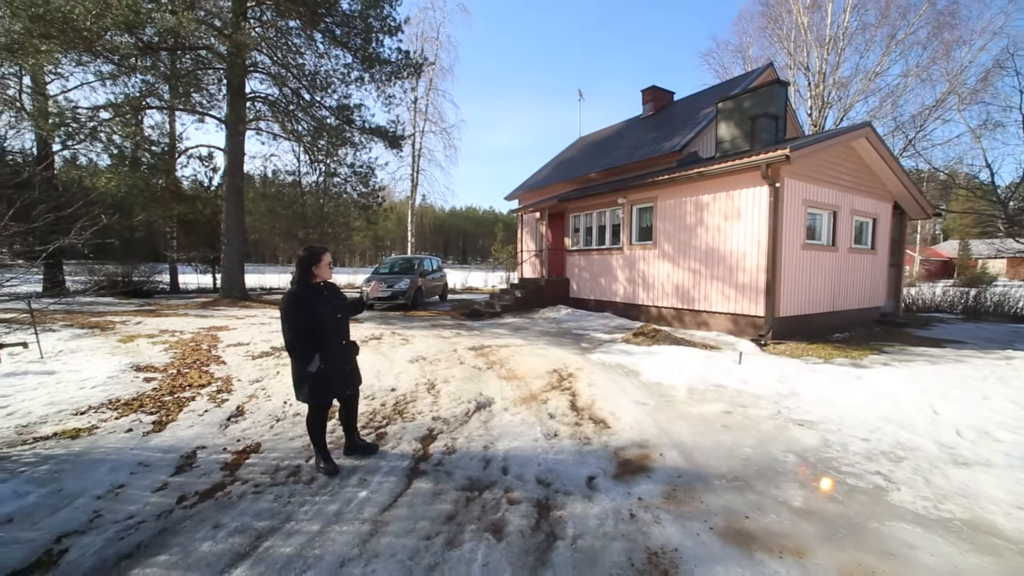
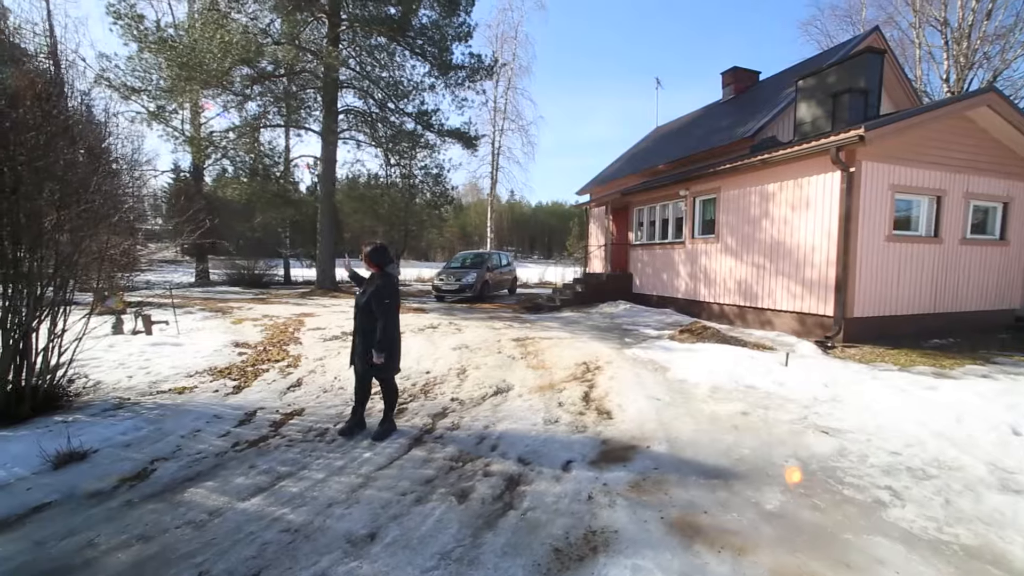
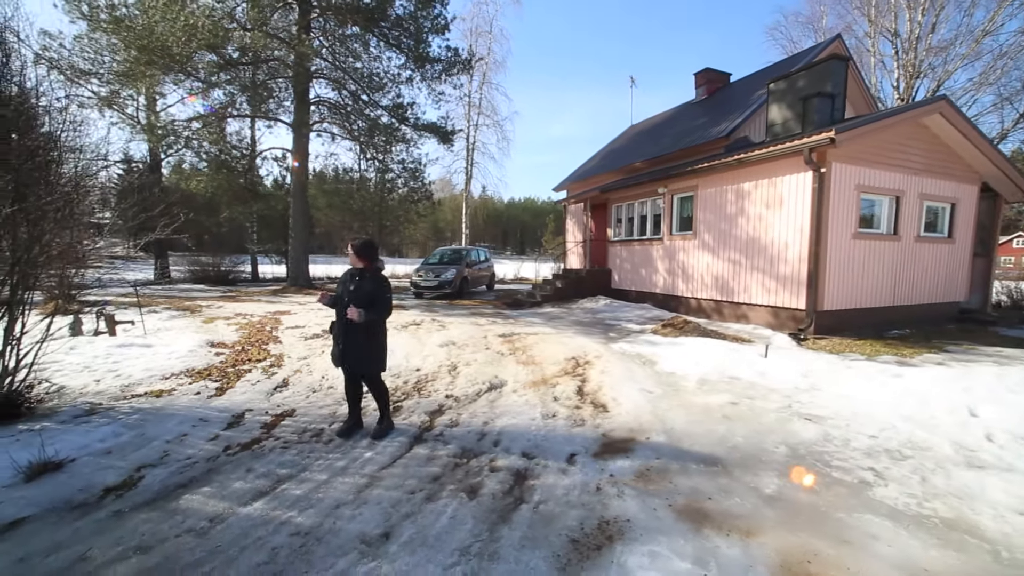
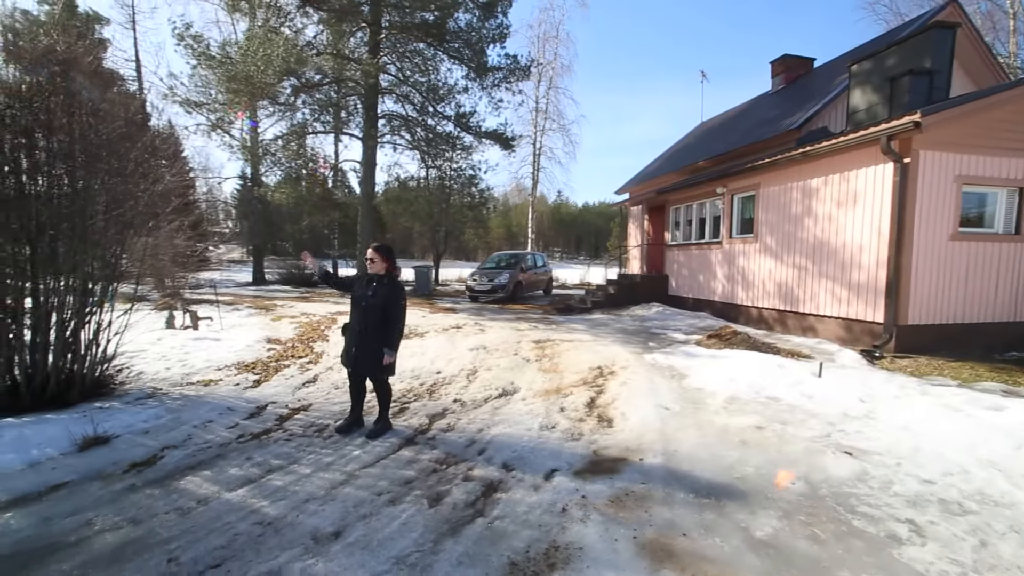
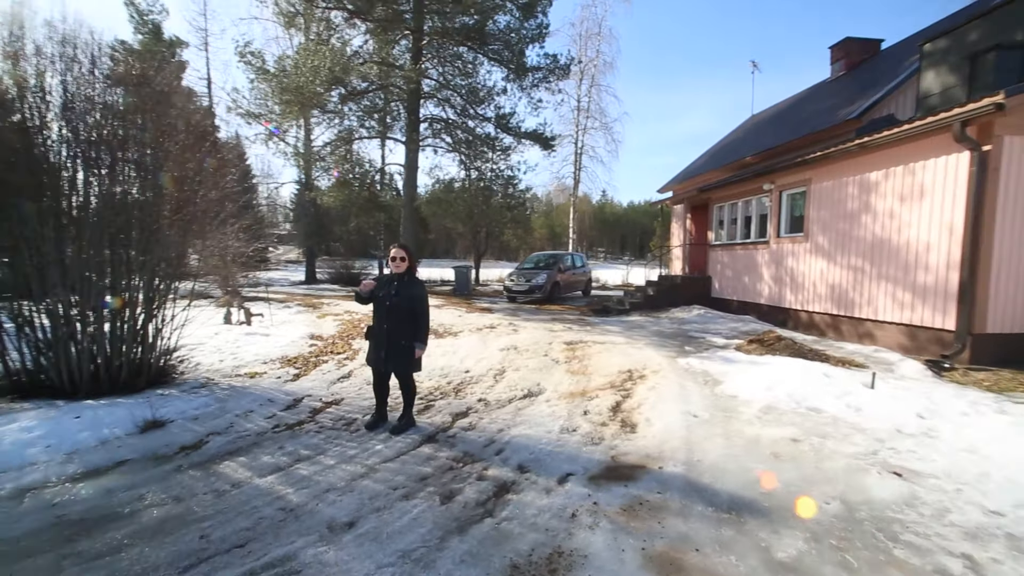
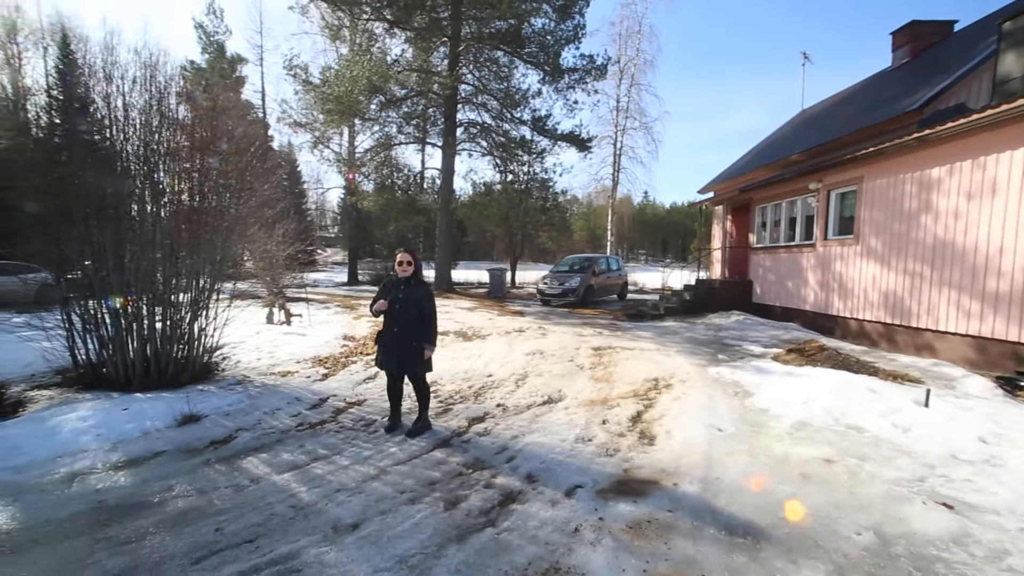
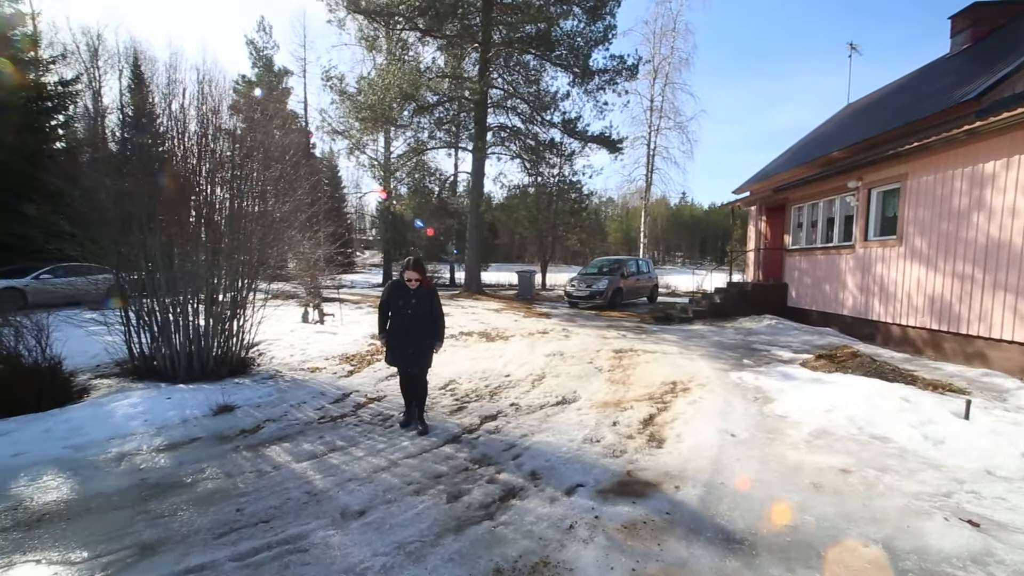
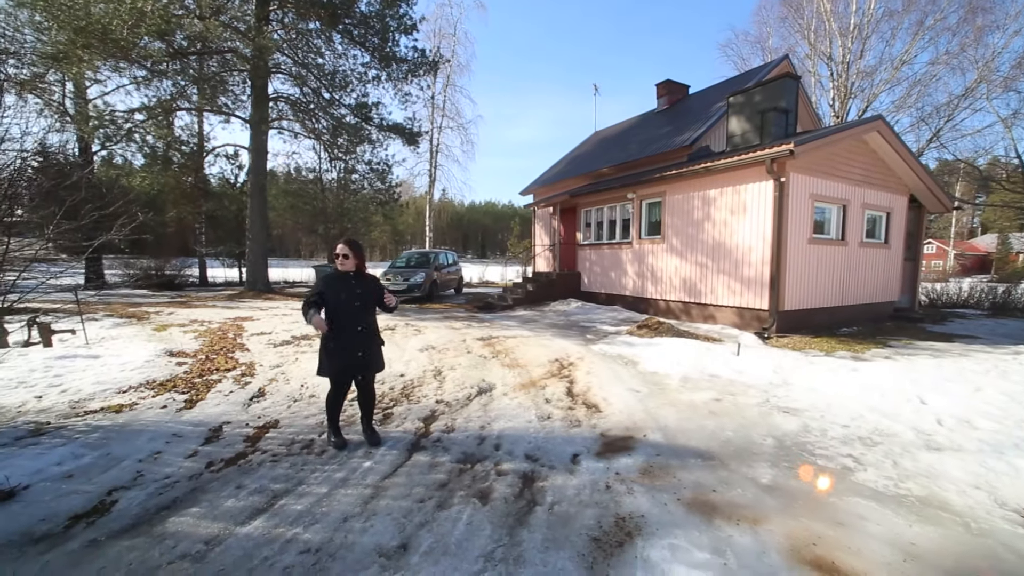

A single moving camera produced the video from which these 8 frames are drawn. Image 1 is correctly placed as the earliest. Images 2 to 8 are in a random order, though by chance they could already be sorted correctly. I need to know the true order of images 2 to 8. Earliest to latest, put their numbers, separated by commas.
8, 3, 2, 4, 5, 6, 7
